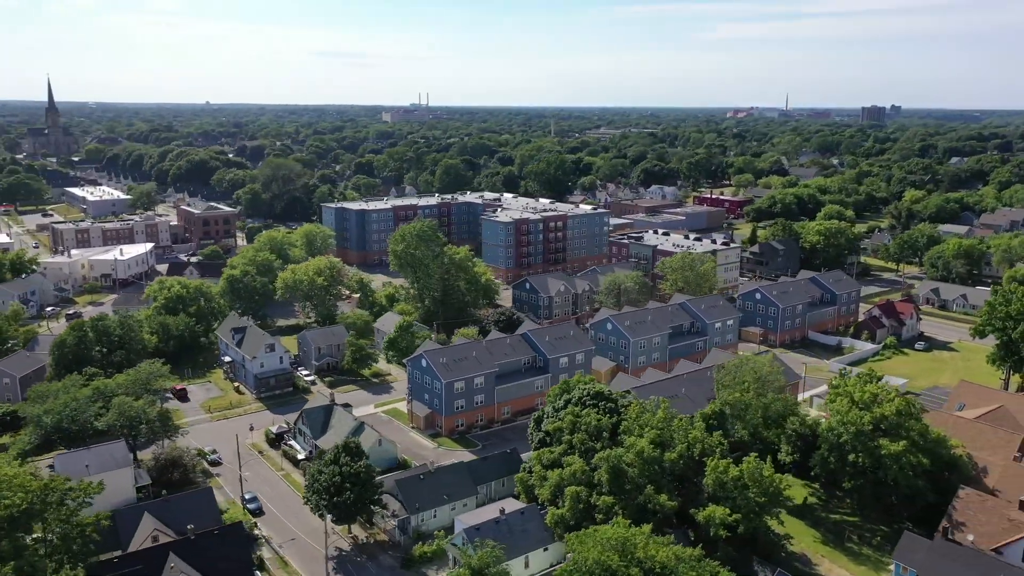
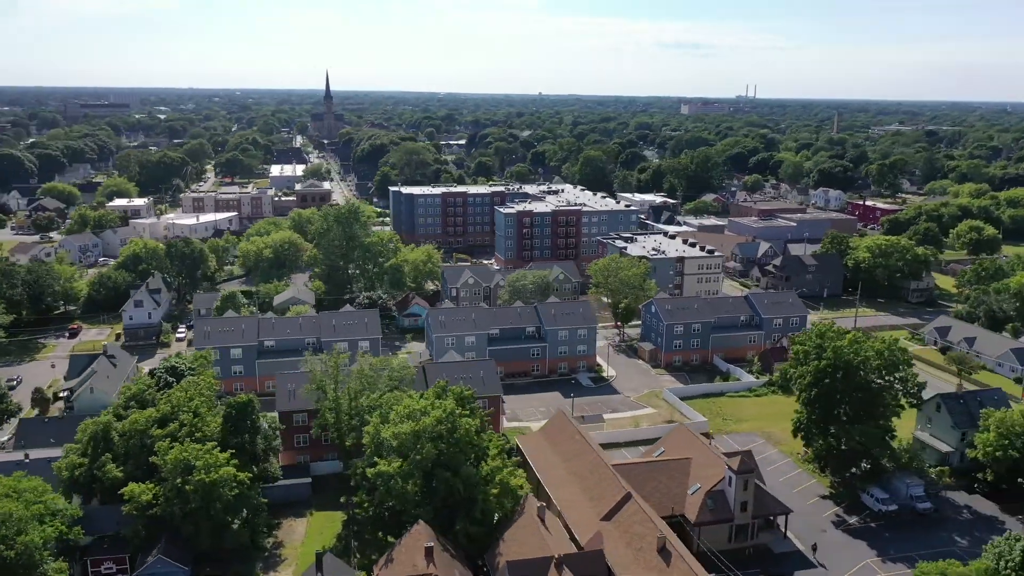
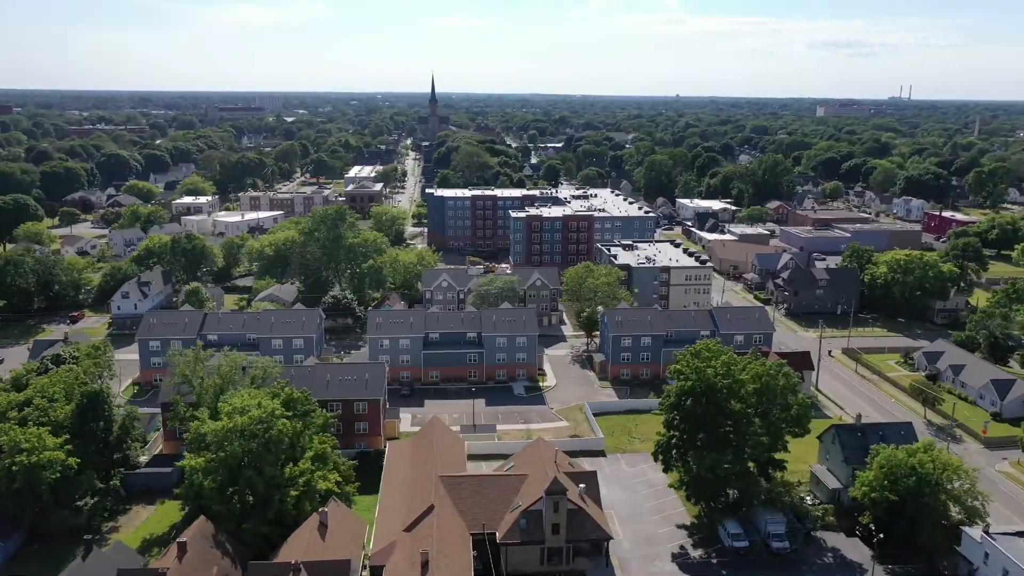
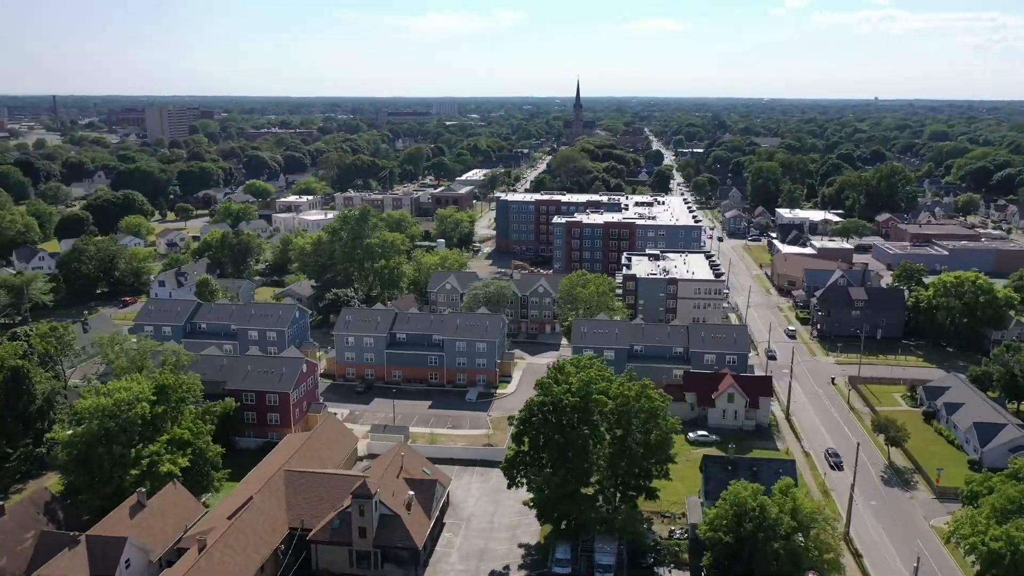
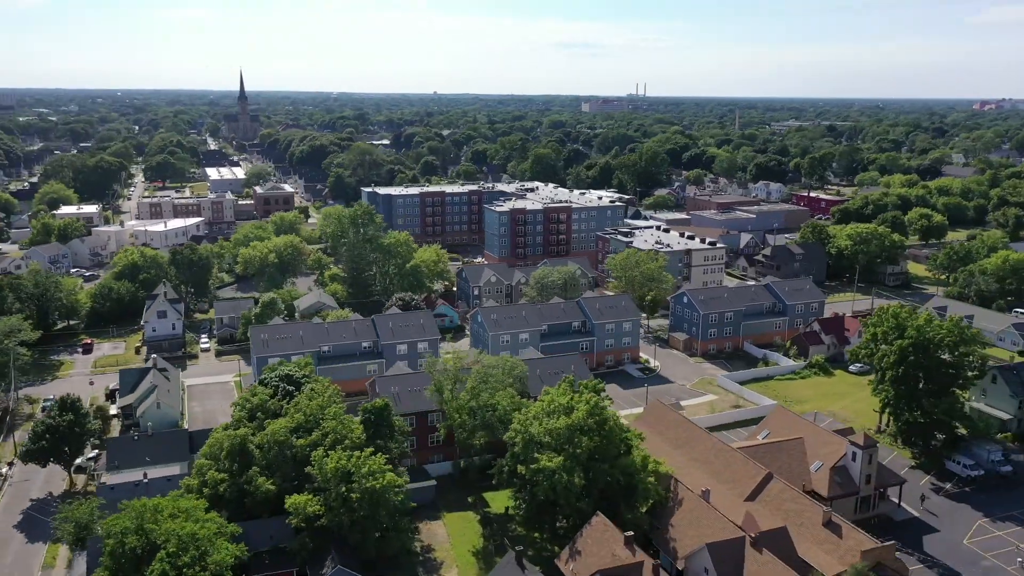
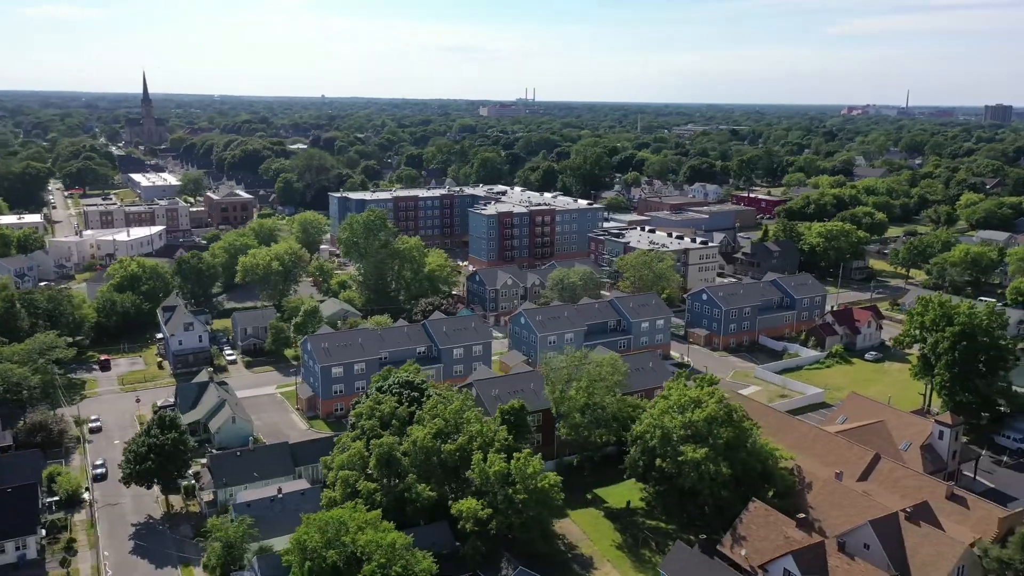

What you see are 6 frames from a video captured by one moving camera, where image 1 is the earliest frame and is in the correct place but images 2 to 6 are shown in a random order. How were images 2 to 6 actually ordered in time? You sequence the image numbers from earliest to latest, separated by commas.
6, 5, 2, 3, 4
